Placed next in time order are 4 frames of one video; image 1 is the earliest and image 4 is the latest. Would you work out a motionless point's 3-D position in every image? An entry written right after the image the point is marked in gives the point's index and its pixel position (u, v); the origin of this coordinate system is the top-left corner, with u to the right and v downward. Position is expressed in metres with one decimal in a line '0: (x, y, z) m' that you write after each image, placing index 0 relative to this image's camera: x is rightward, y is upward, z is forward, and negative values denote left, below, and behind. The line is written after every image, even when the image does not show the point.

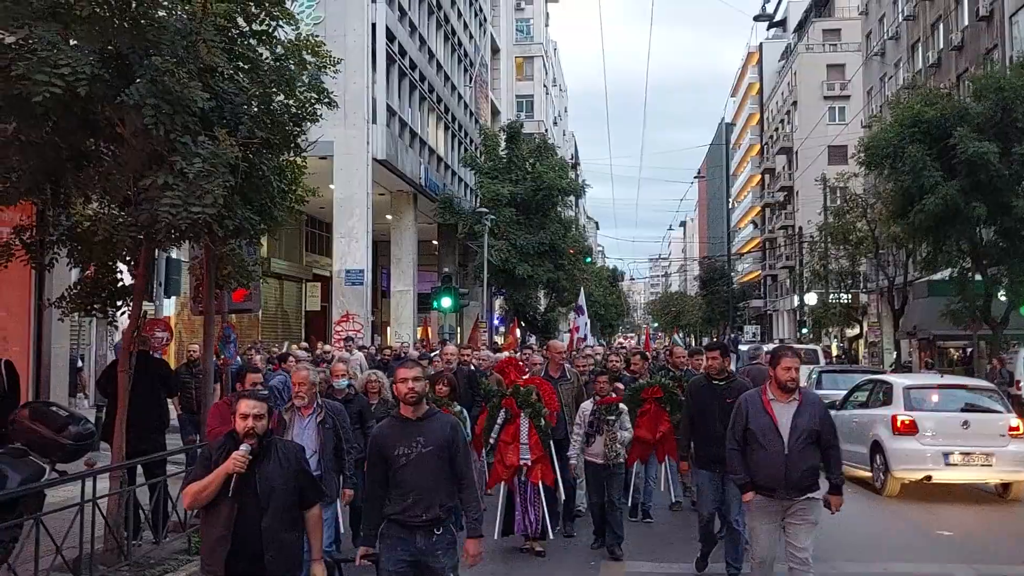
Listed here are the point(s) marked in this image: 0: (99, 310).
0: (-4.1, -0.2, +9.6) m
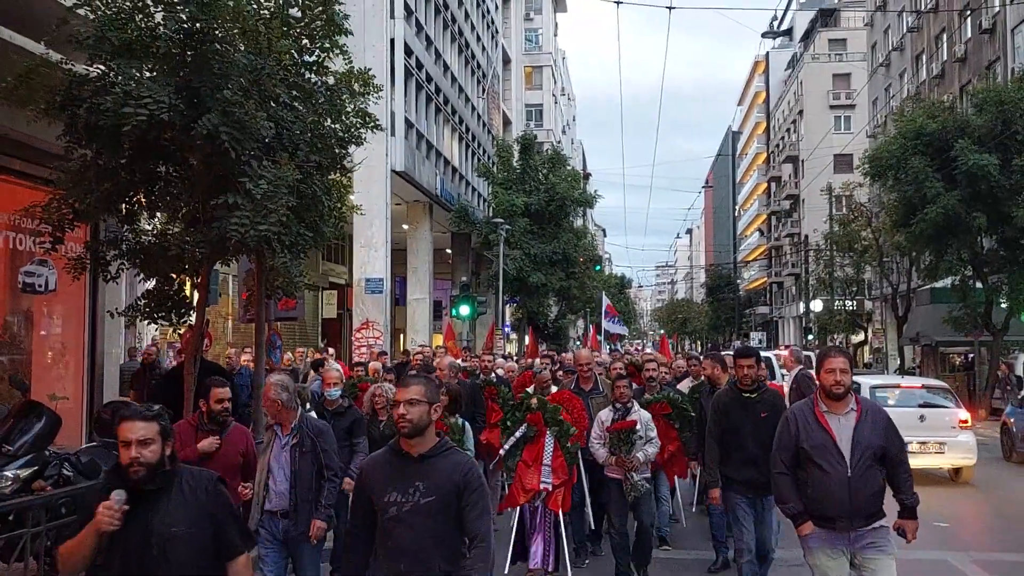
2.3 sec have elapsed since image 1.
0: (-3.8, -0.3, +10.5) m
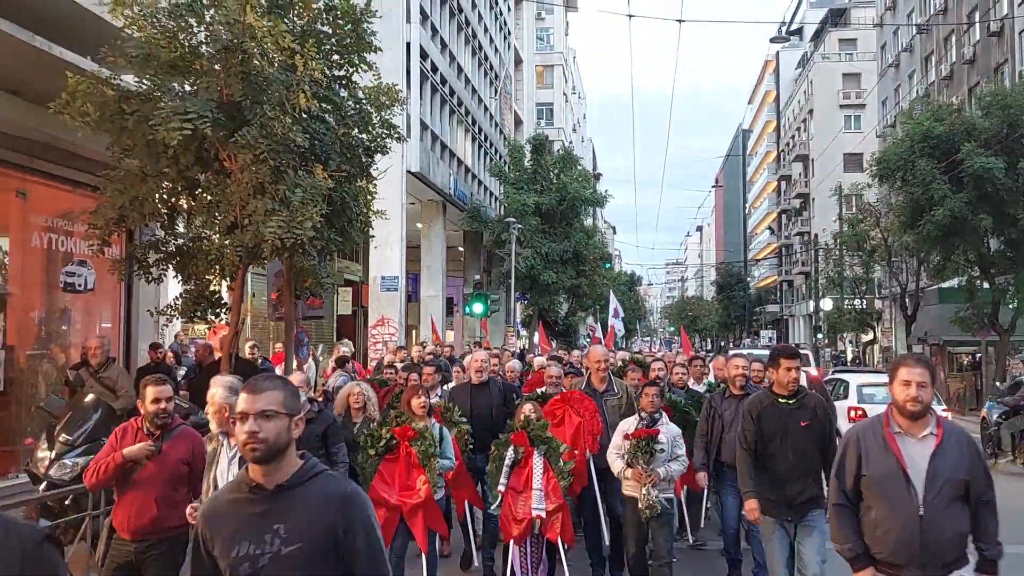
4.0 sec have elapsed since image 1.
0: (-3.6, -0.3, +11.0) m
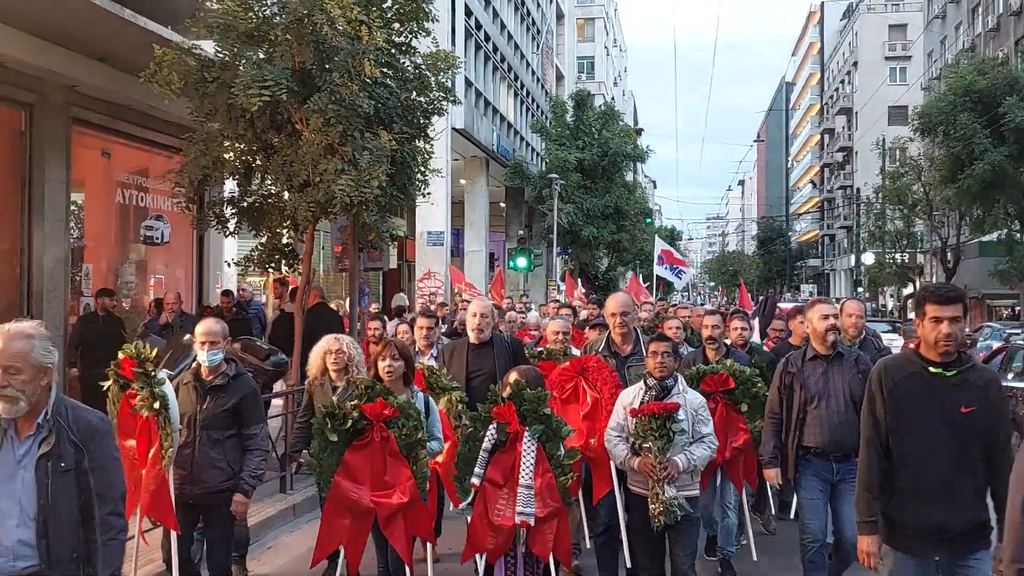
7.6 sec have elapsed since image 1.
0: (-3.0, +0.3, +12.0) m
